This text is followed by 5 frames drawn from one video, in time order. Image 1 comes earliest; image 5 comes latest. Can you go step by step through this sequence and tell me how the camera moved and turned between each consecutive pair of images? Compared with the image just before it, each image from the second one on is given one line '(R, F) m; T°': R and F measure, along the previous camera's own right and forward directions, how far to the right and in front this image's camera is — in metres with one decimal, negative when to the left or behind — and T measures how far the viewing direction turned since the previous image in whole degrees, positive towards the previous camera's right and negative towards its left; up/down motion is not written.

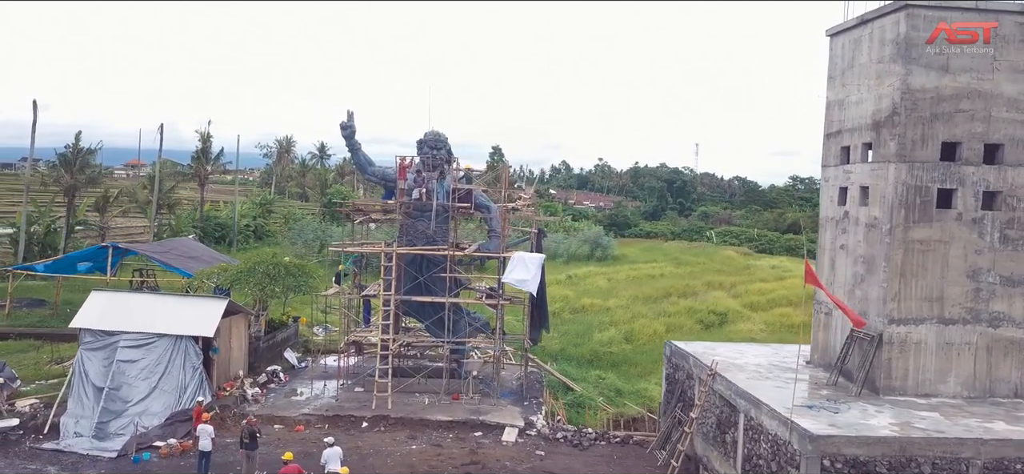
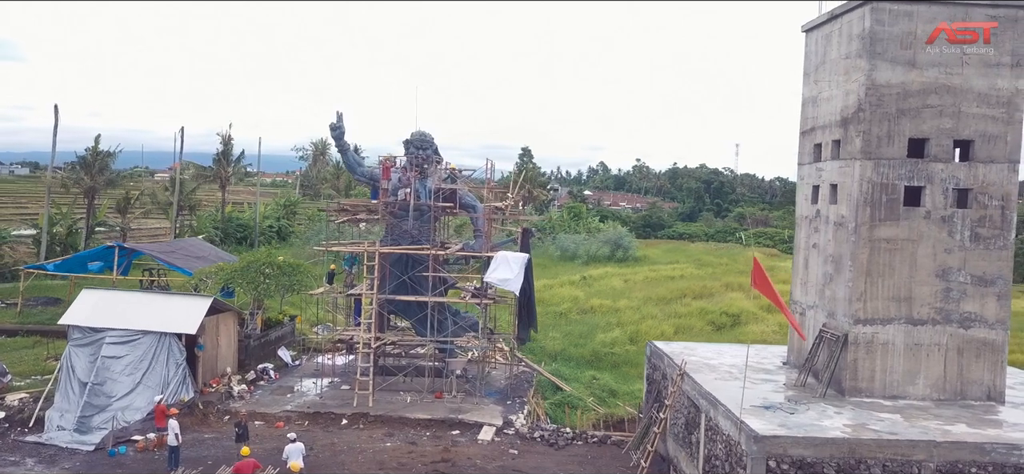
(+1.0, 0.0) m; -2°
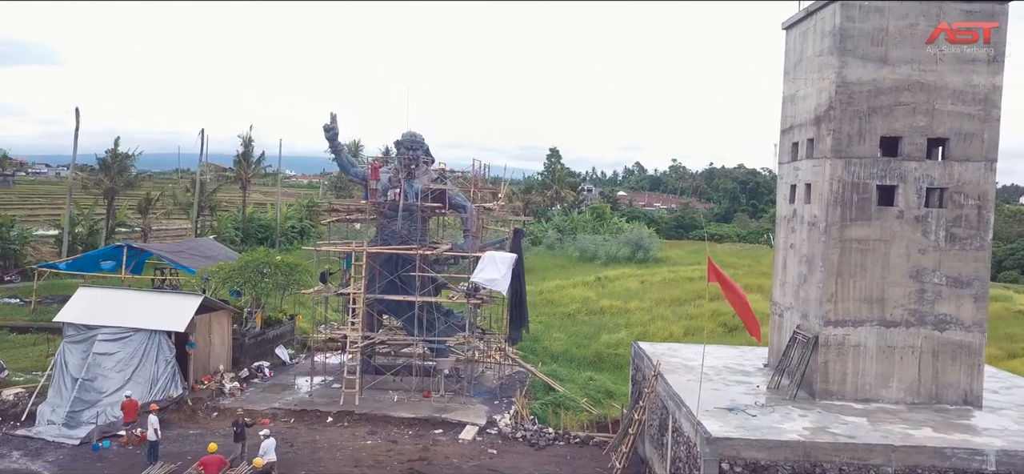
(+0.9, 0.0) m; -2°
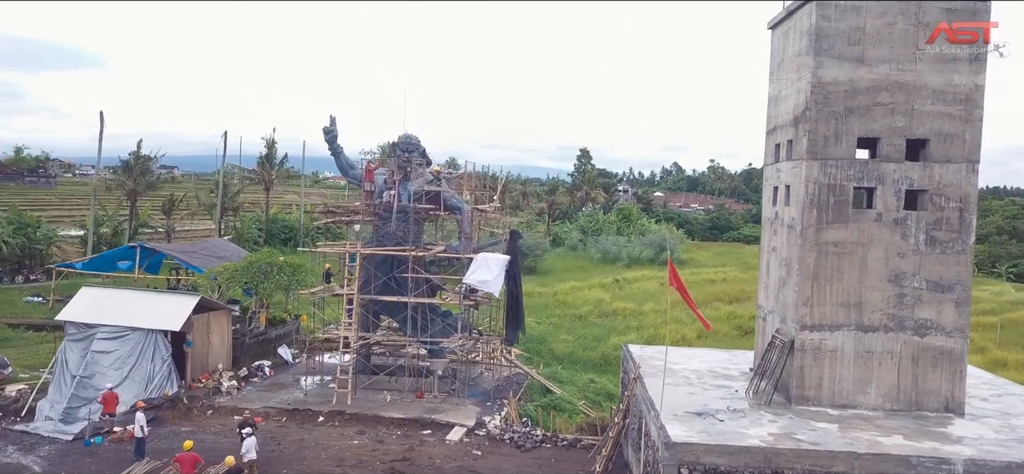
(+0.8, 0.0) m; -2°
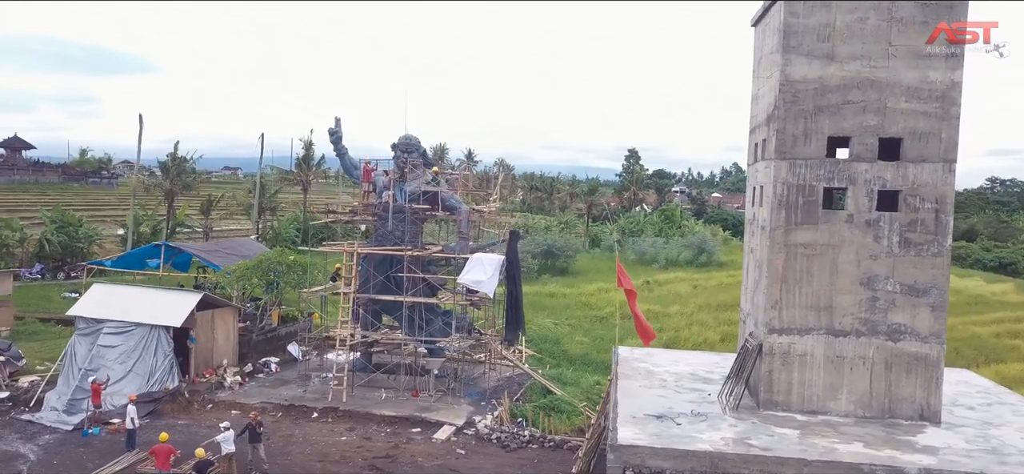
(+1.1, 0.0) m; -4°
